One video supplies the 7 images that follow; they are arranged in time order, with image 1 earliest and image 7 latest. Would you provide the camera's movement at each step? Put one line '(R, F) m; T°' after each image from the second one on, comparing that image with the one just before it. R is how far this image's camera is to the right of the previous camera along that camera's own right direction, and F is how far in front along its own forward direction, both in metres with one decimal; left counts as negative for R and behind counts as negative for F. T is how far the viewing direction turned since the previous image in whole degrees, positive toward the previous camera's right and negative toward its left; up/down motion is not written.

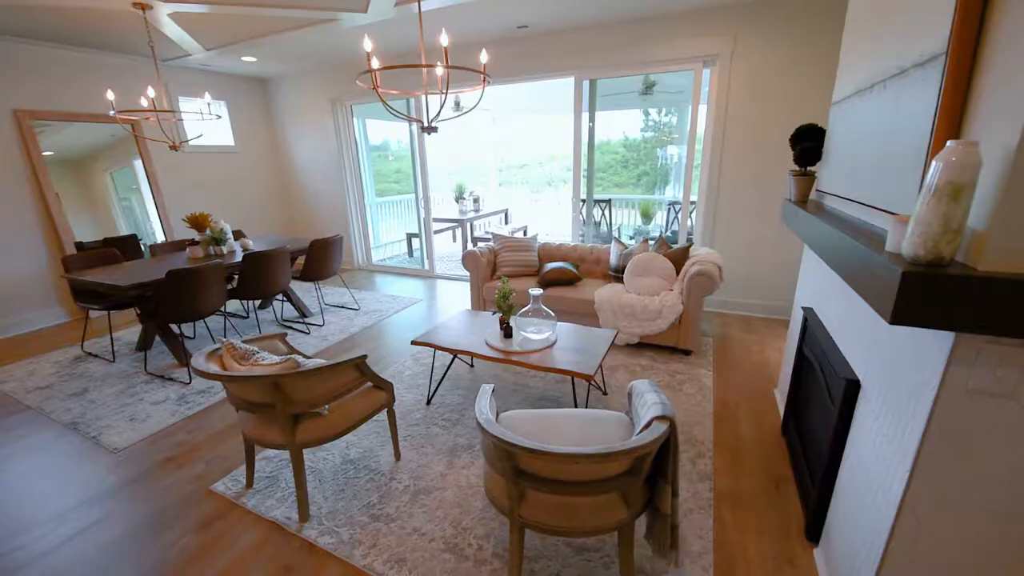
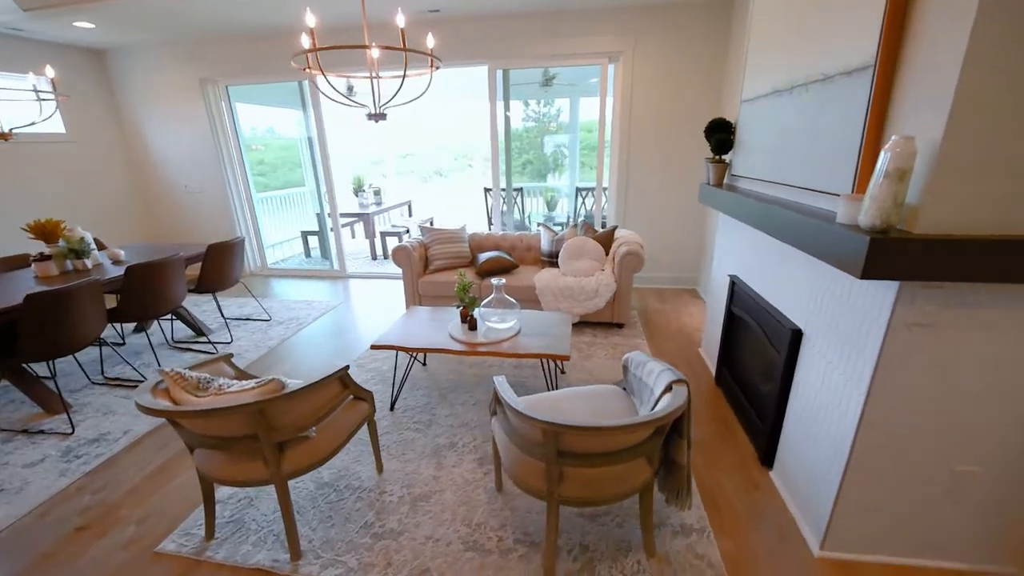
(-0.4, 0.0) m; +15°
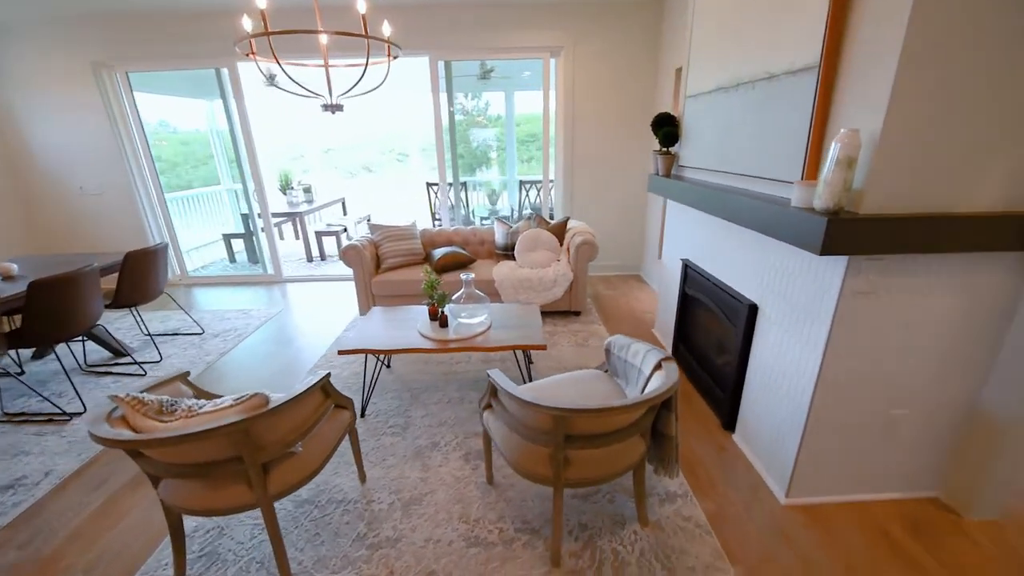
(-0.2, 0.0) m; +9°
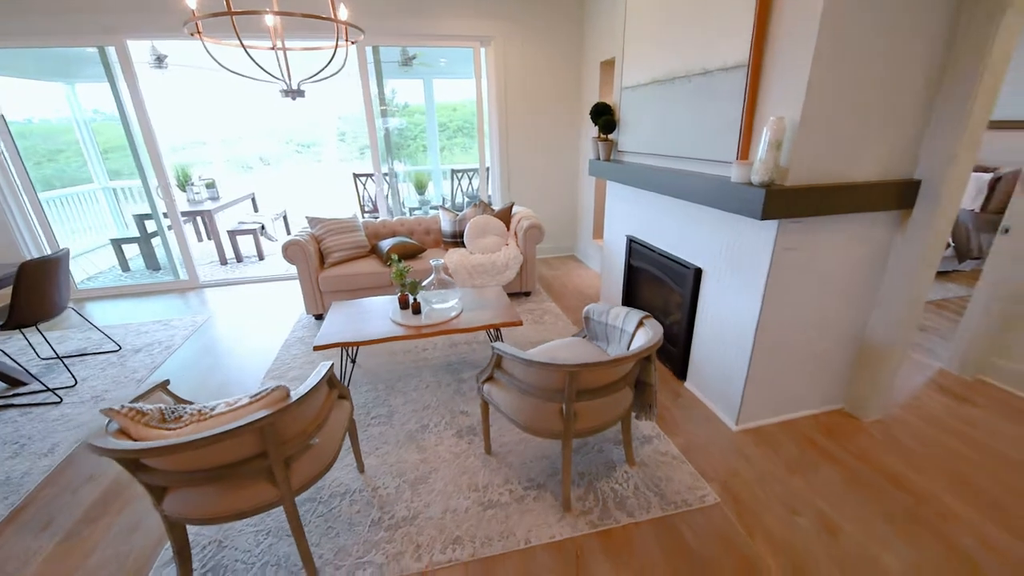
(-0.3, -0.1) m; +11°
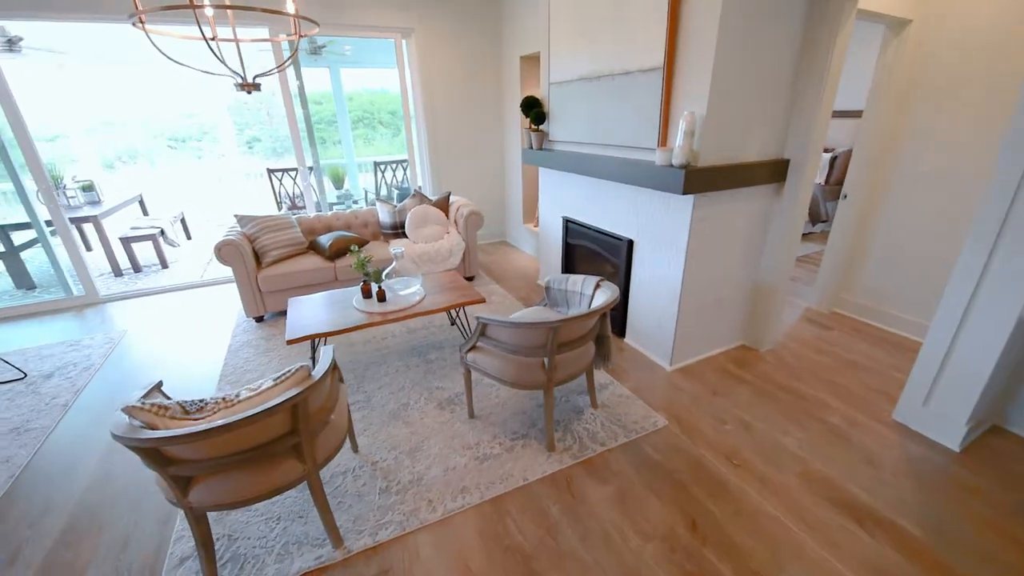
(-0.3, -0.2) m; +12°
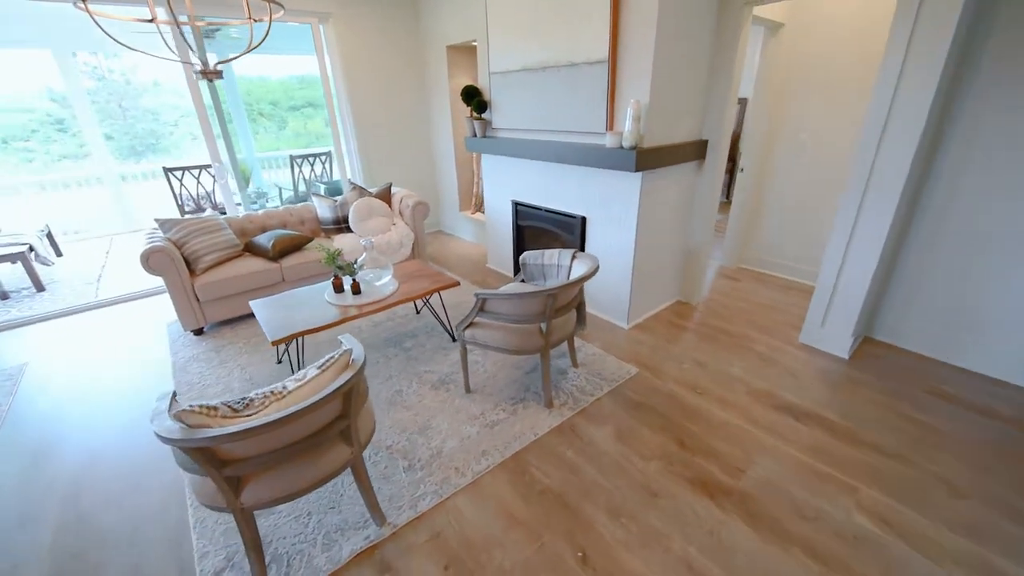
(-0.4, -0.1) m; +12°
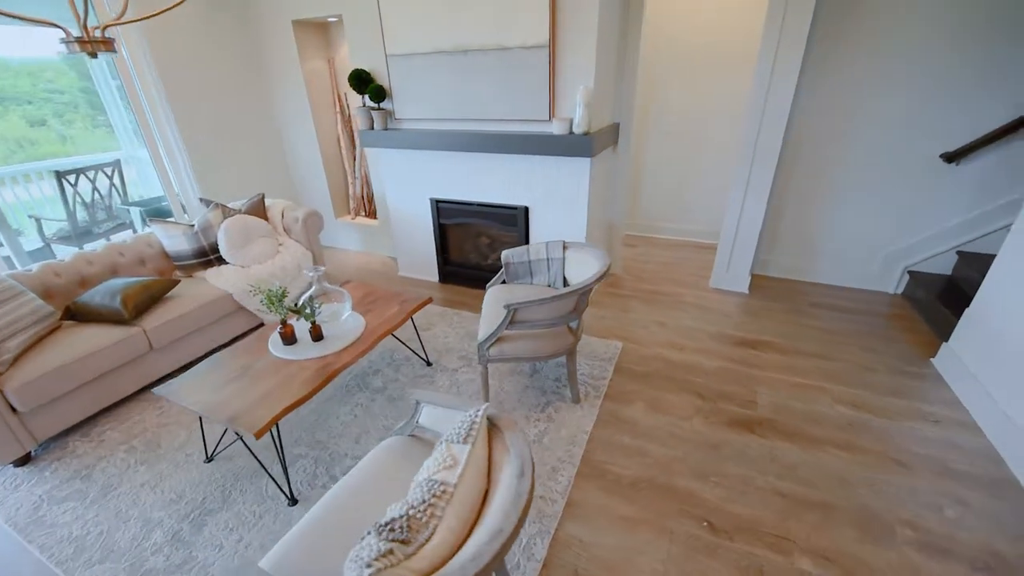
(-0.9, +0.4) m; +24°
